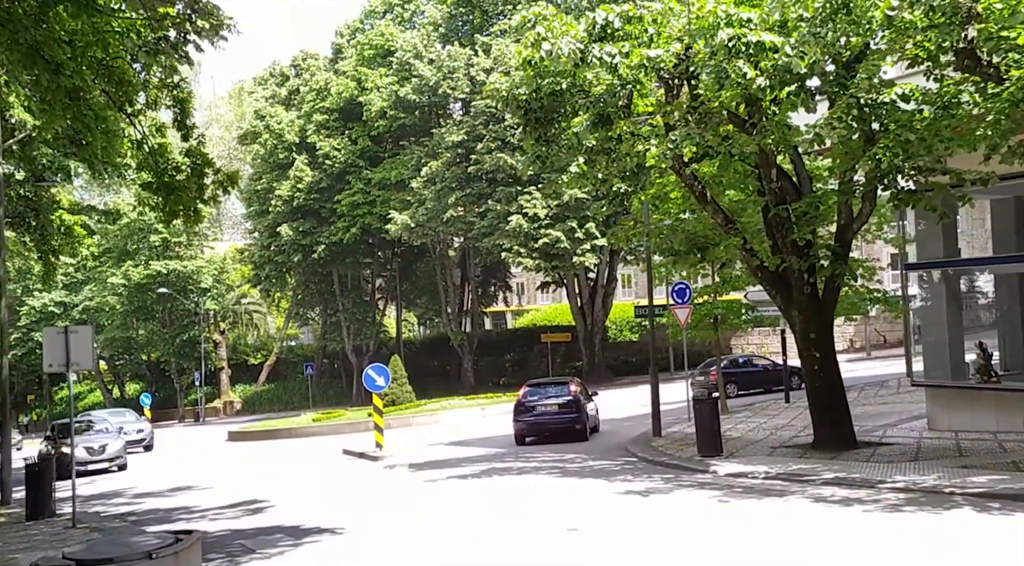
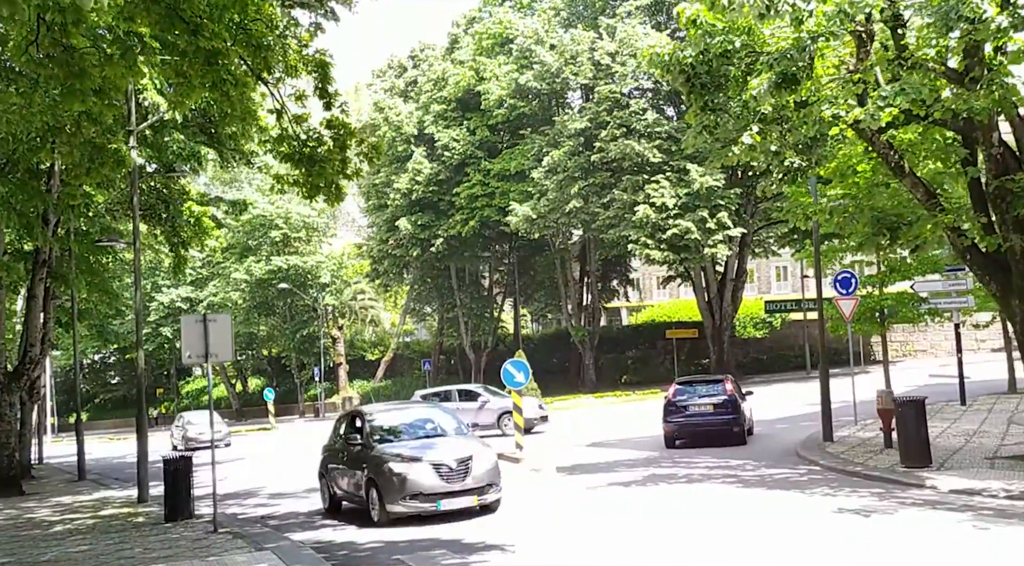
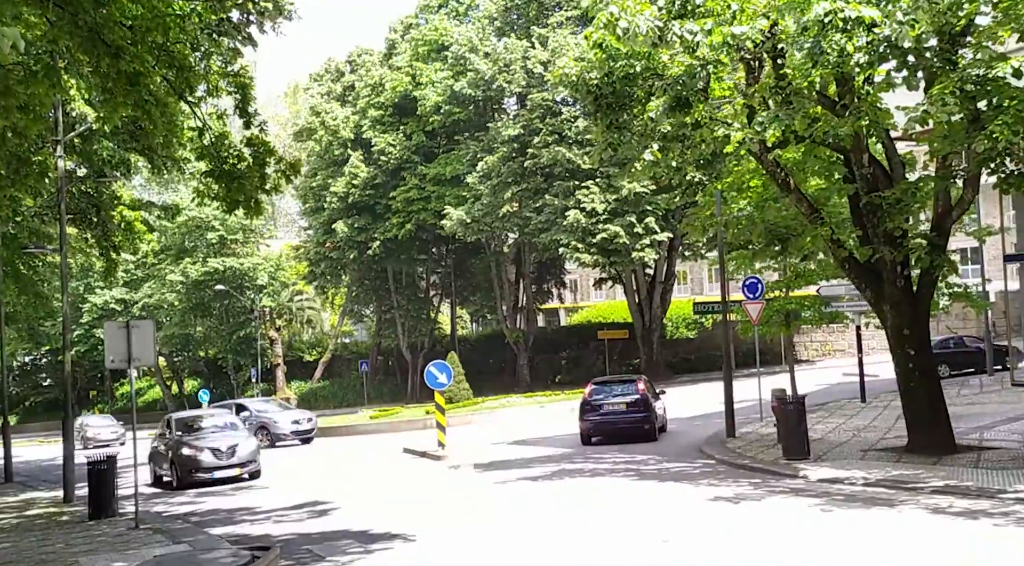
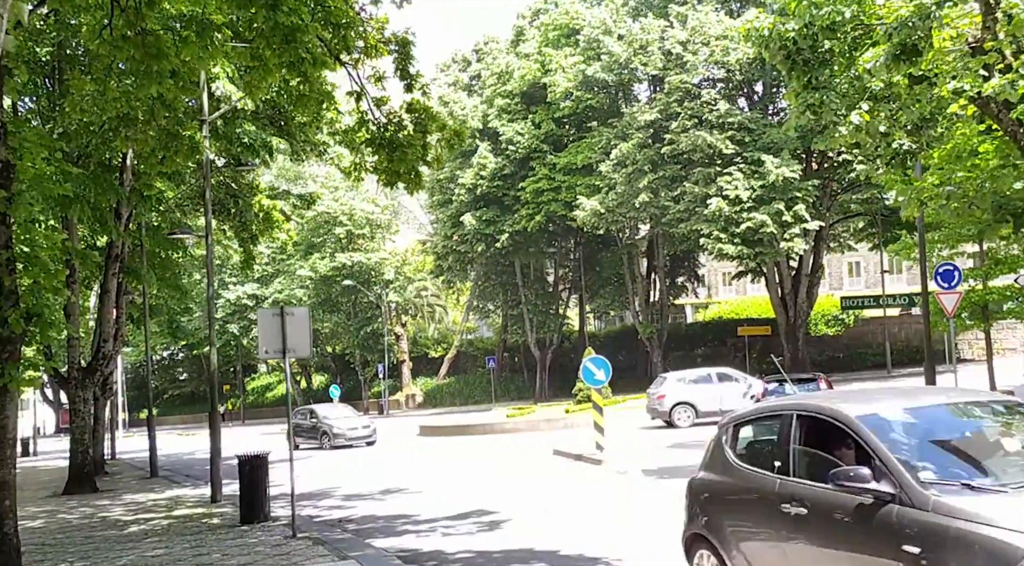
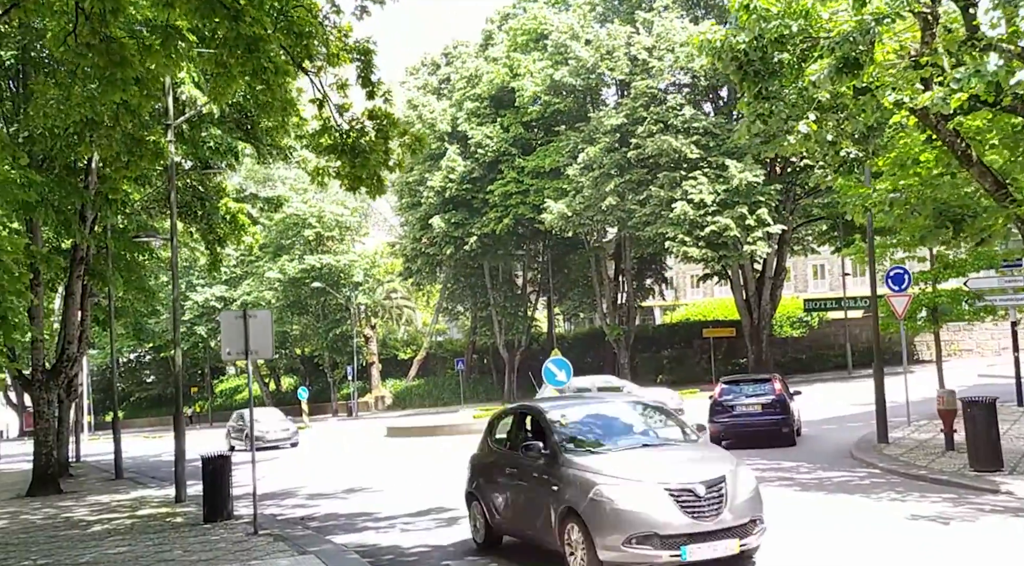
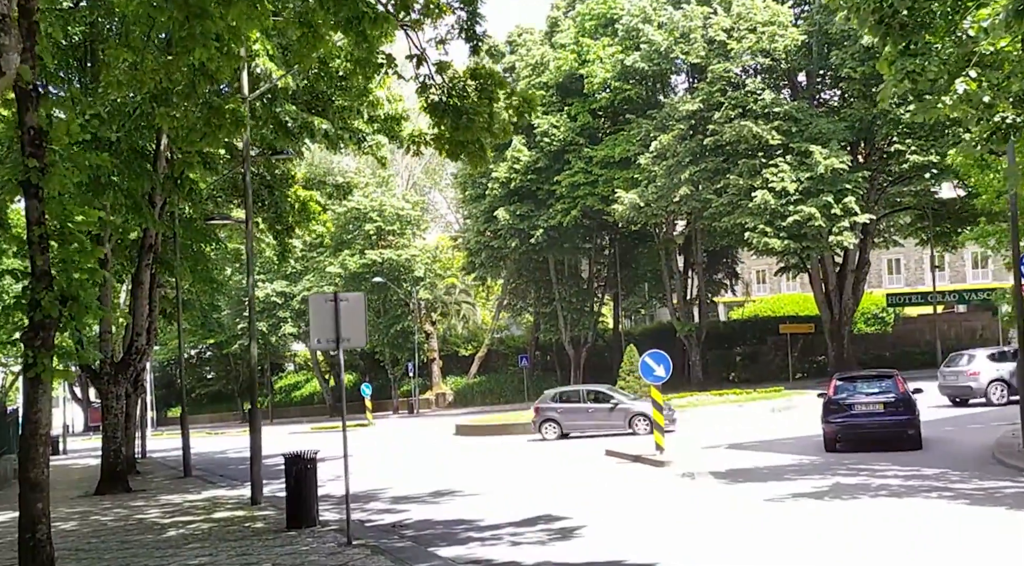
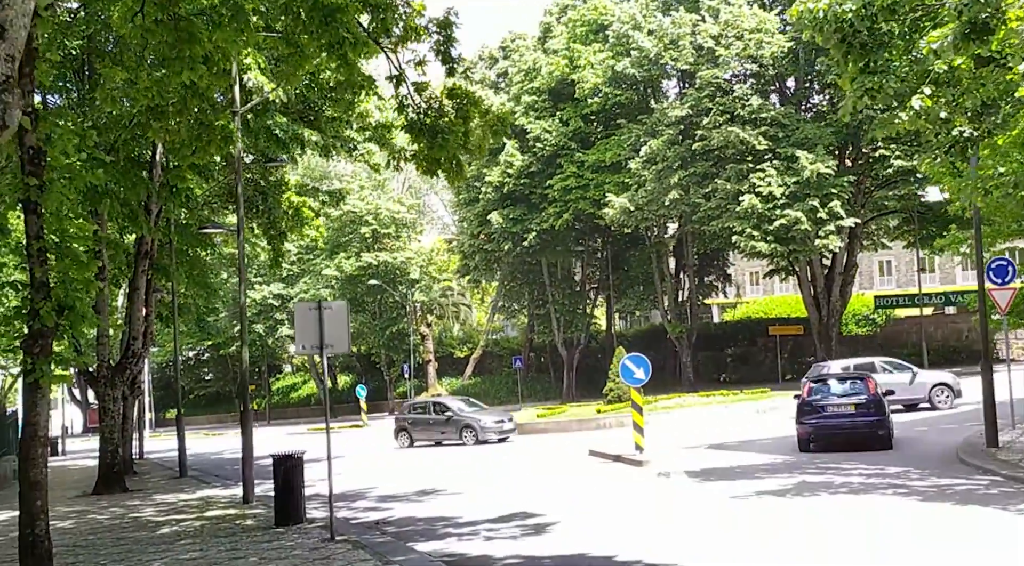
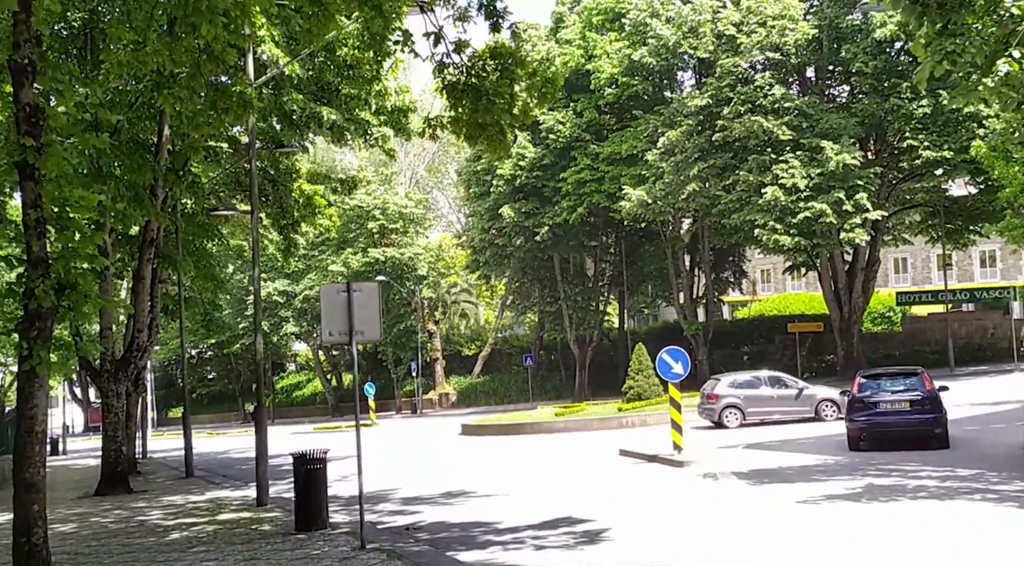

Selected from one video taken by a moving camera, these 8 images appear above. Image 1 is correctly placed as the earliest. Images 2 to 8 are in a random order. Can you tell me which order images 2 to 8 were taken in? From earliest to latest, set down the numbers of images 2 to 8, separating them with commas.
3, 2, 5, 4, 7, 6, 8
